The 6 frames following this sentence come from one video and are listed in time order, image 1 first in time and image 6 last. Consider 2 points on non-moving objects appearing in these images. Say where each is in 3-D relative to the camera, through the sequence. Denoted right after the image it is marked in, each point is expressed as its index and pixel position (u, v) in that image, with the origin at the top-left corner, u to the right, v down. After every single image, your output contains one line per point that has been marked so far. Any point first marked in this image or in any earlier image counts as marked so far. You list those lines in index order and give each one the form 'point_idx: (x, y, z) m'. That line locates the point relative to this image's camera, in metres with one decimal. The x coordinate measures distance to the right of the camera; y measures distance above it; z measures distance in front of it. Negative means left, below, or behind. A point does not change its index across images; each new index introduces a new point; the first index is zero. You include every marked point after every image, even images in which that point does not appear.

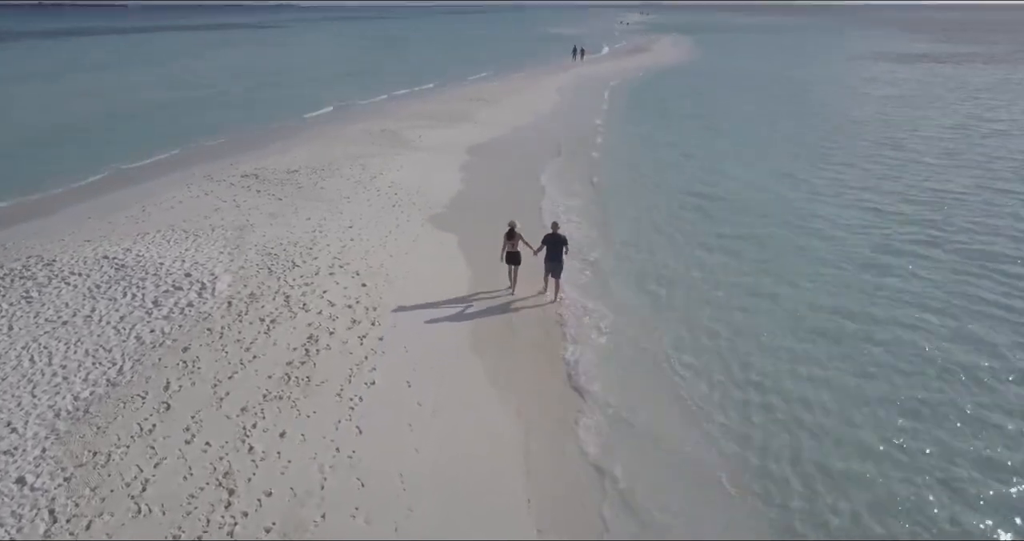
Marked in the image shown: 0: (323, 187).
0: (-4.6, +2.0, +17.6) m
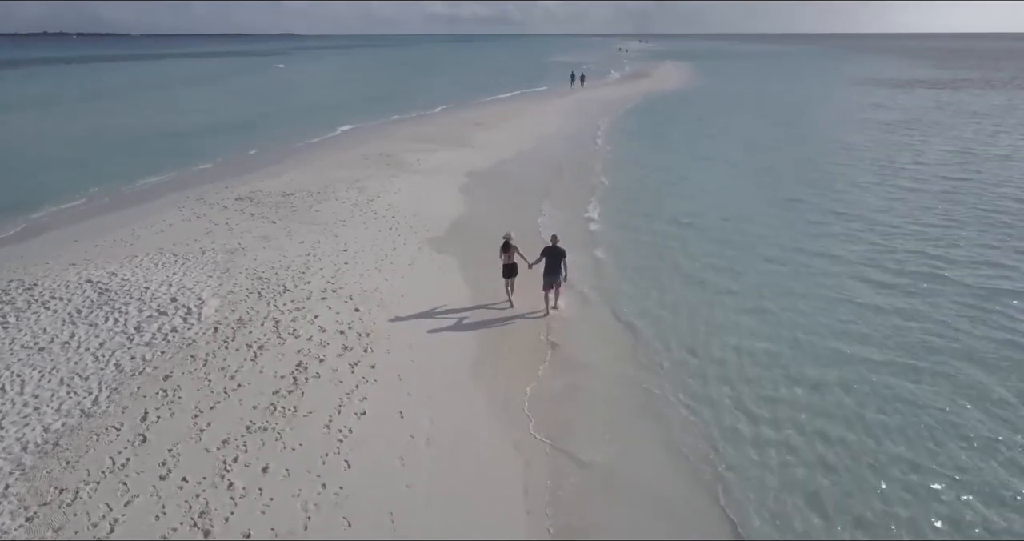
0: (-4.6, +1.4, +17.3) m
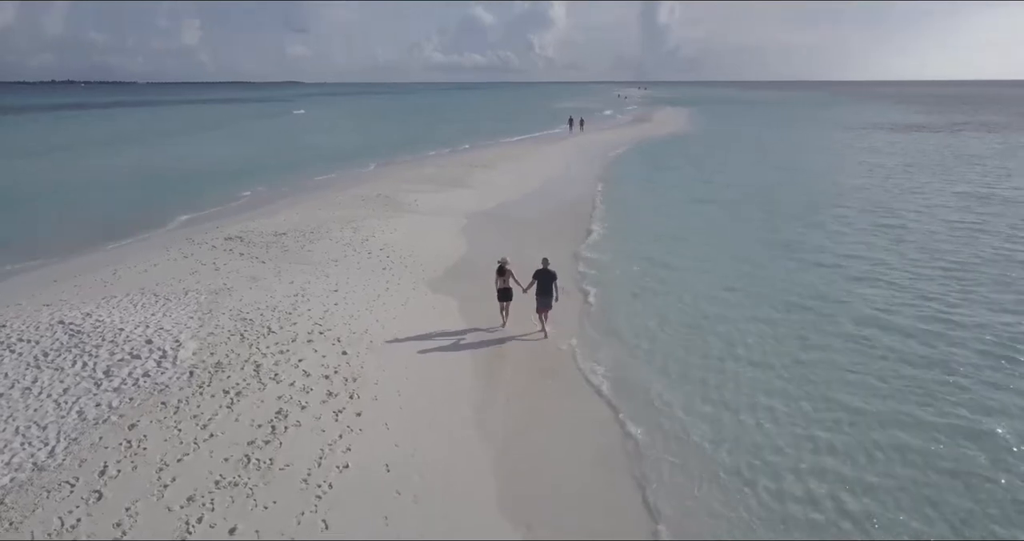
0: (-4.6, +0.5, +16.7) m
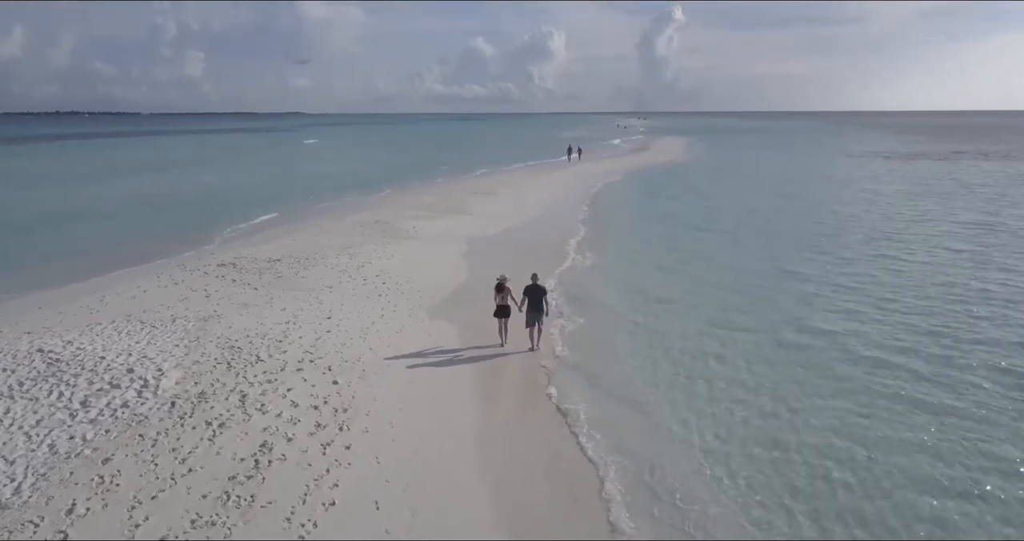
0: (-4.6, -0.1, +16.3) m
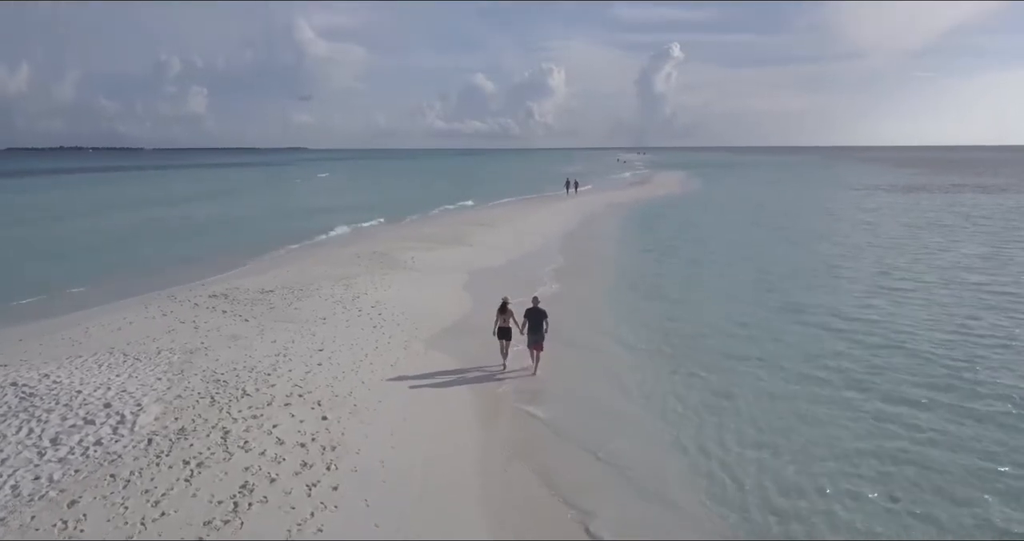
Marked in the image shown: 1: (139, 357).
0: (-4.6, -0.8, +15.8) m
1: (-6.0, -1.4, +11.8) m
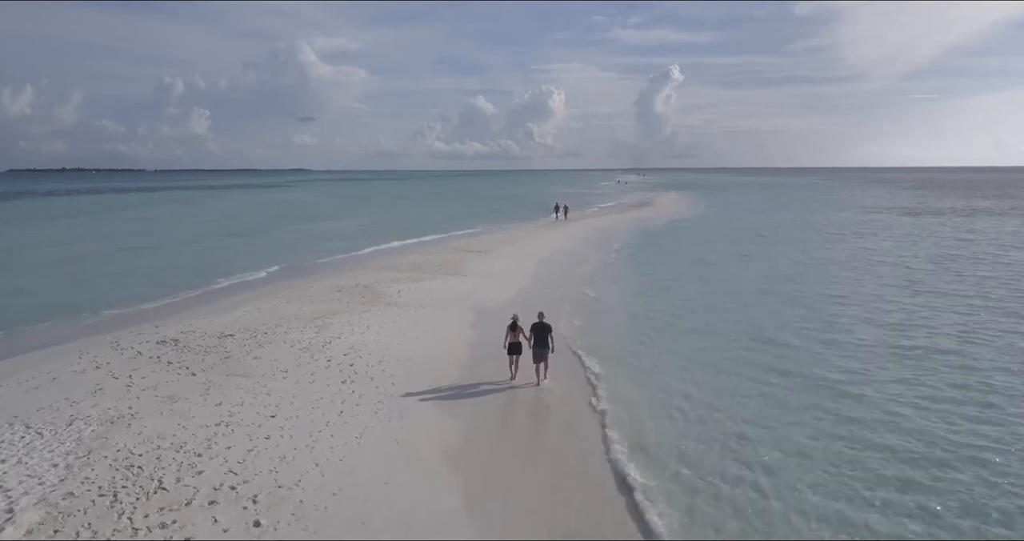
0: (-4.8, -1.6, +13.6) m
1: (-6.1, -2.1, +9.6) m
